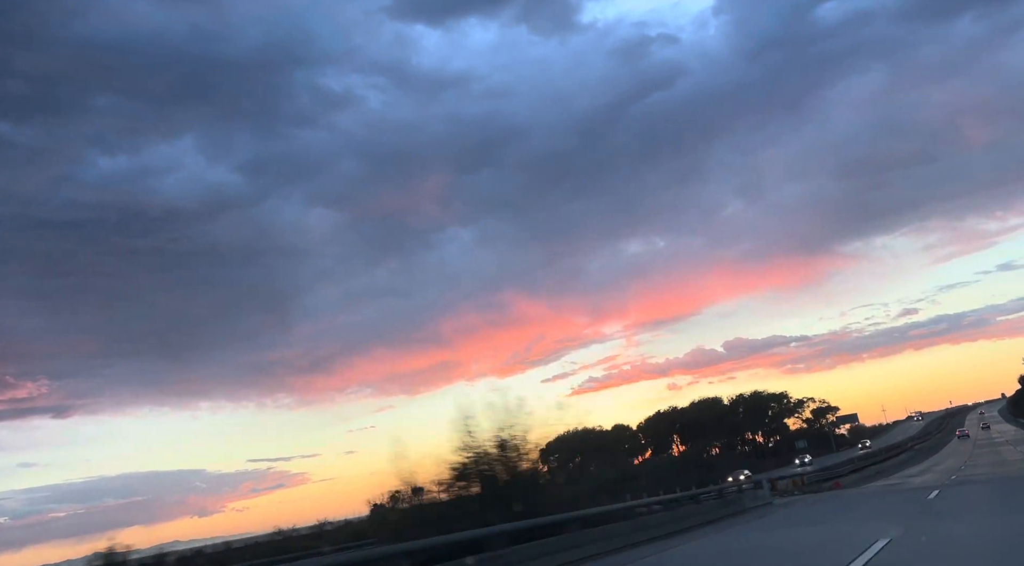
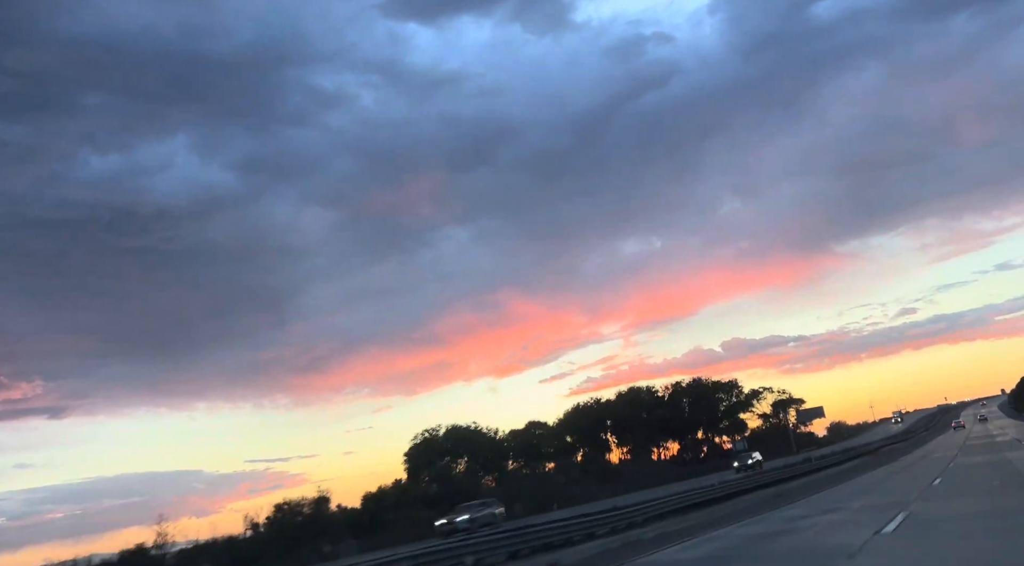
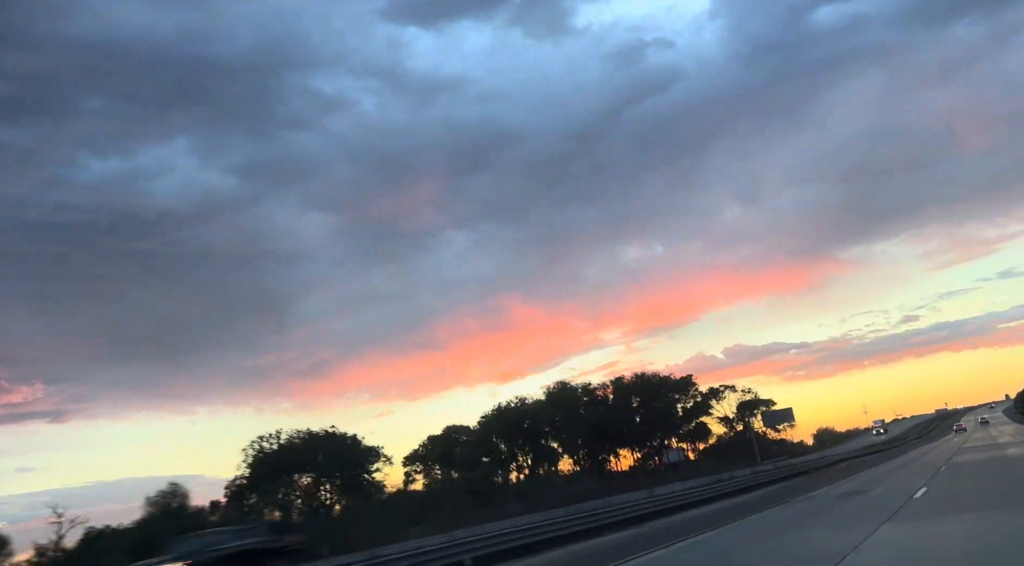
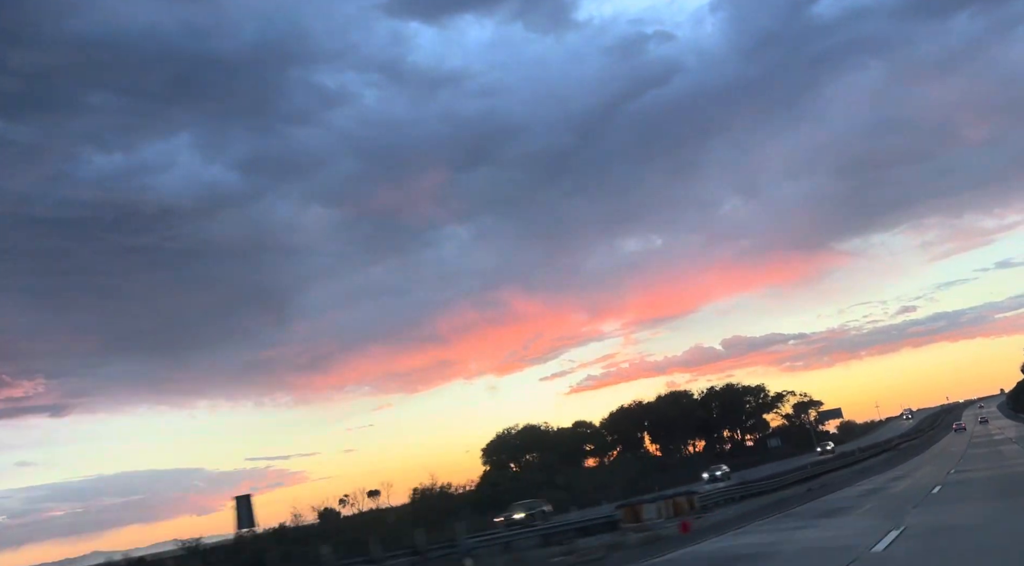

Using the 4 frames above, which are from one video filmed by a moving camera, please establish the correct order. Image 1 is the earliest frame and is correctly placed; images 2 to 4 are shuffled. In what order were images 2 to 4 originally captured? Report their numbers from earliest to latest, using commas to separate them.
4, 2, 3
